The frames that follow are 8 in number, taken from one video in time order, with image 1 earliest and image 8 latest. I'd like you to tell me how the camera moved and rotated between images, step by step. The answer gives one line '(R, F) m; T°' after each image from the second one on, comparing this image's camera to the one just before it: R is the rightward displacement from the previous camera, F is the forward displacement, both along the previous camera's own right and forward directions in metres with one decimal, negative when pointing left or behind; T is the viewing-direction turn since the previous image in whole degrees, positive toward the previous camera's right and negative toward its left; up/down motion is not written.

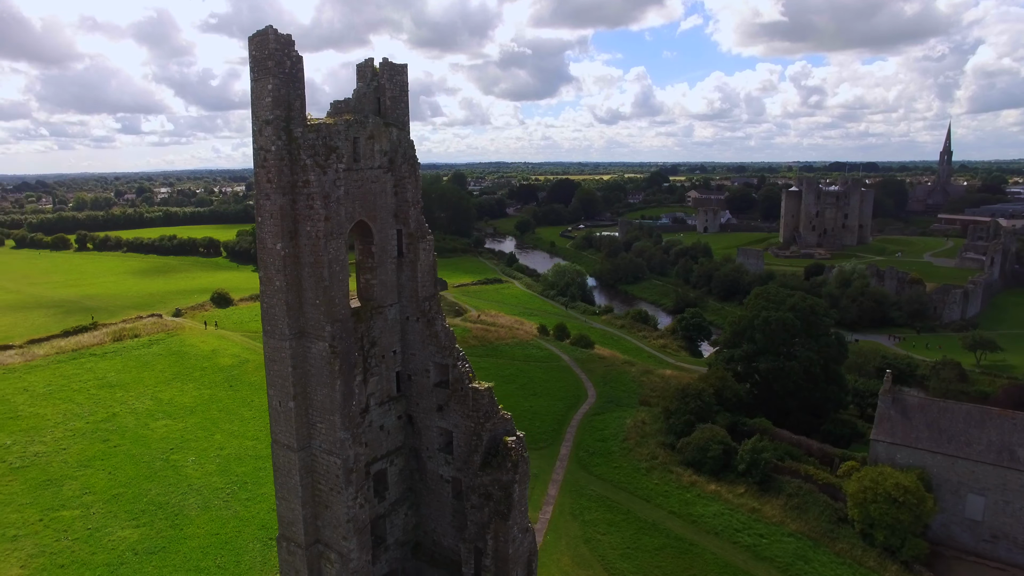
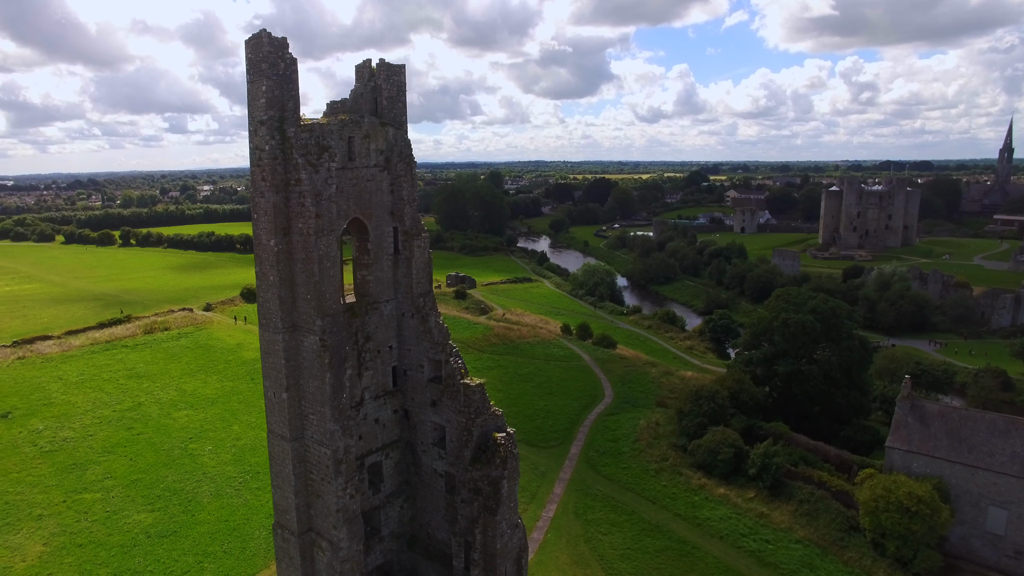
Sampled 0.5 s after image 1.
(+1.3, -0.1) m; -4°
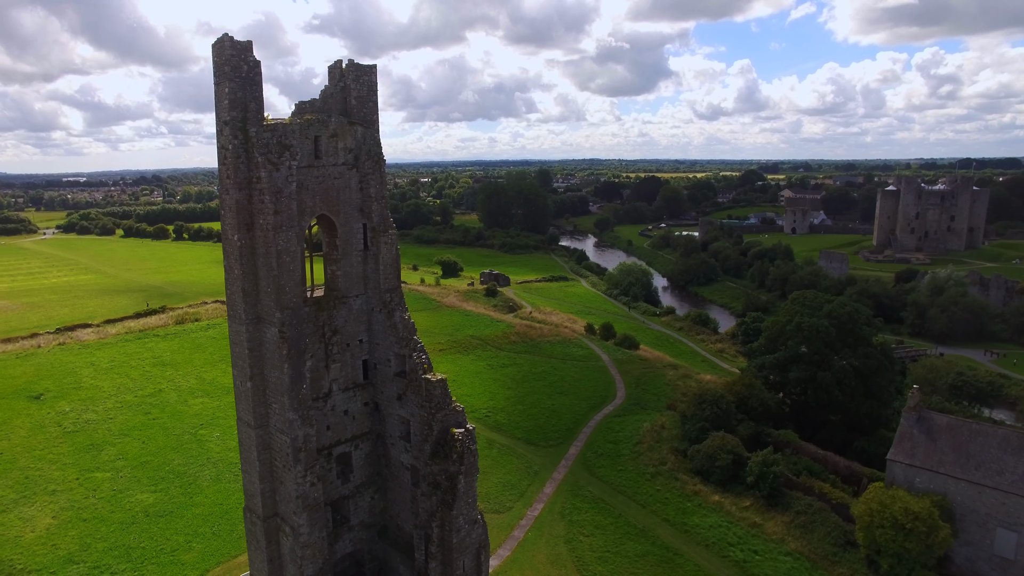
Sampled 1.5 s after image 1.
(+2.6, 0.0) m; -5°
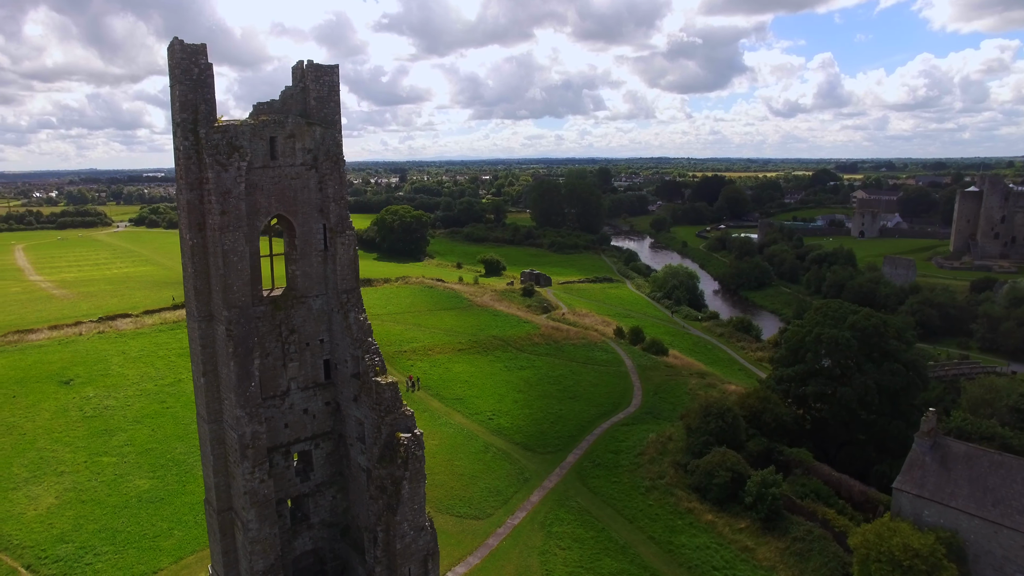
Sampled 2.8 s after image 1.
(+3.2, +0.7) m; -6°
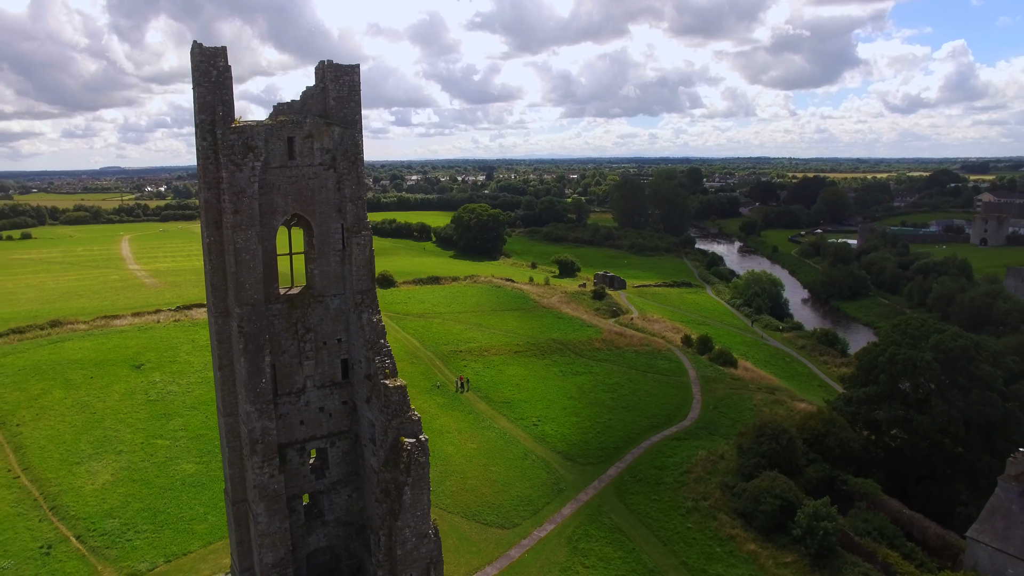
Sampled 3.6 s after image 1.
(+2.1, +0.9) m; -8°
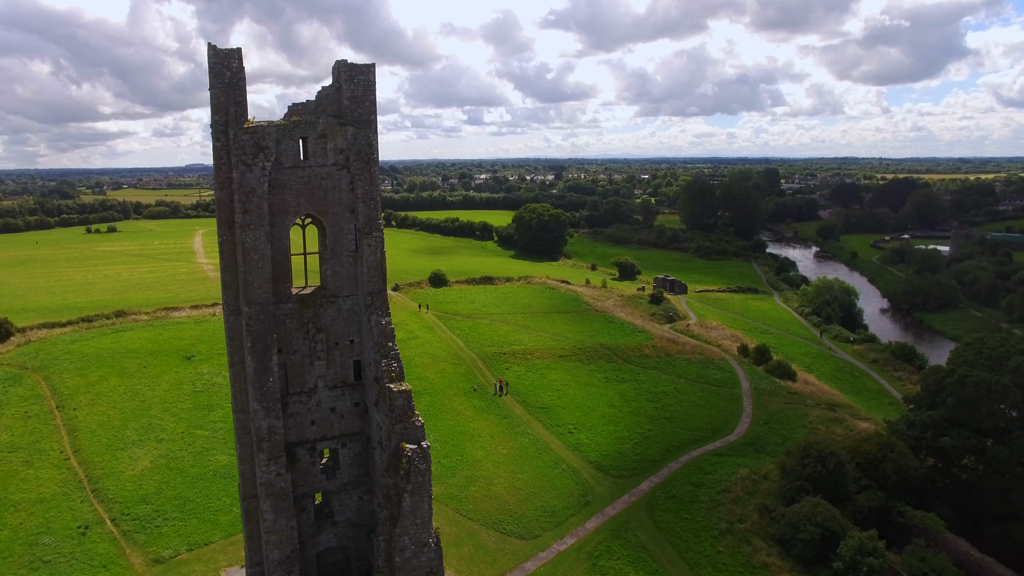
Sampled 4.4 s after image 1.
(+1.7, +0.7) m; -6°
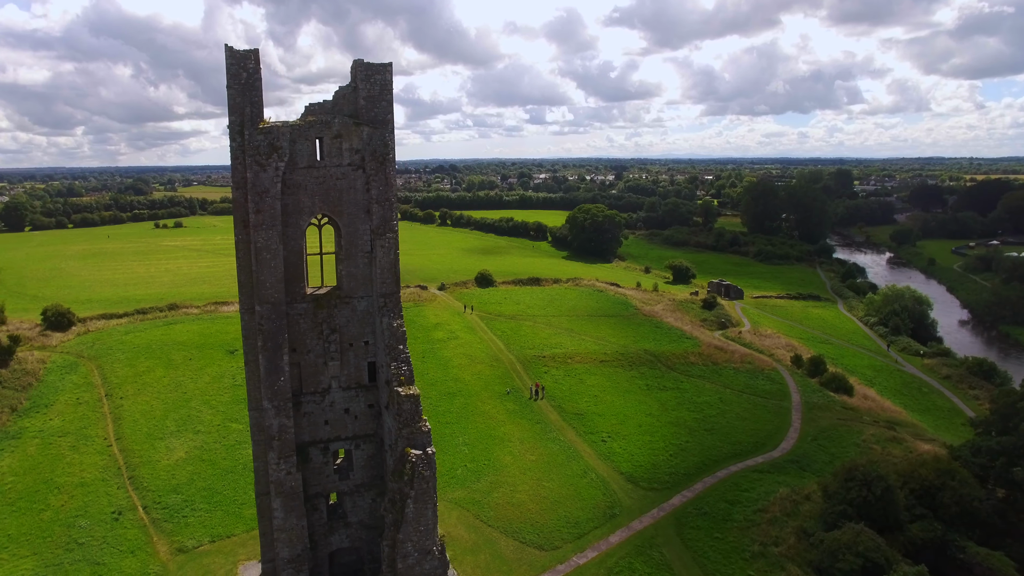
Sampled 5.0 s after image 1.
(+1.3, +0.6) m; -6°
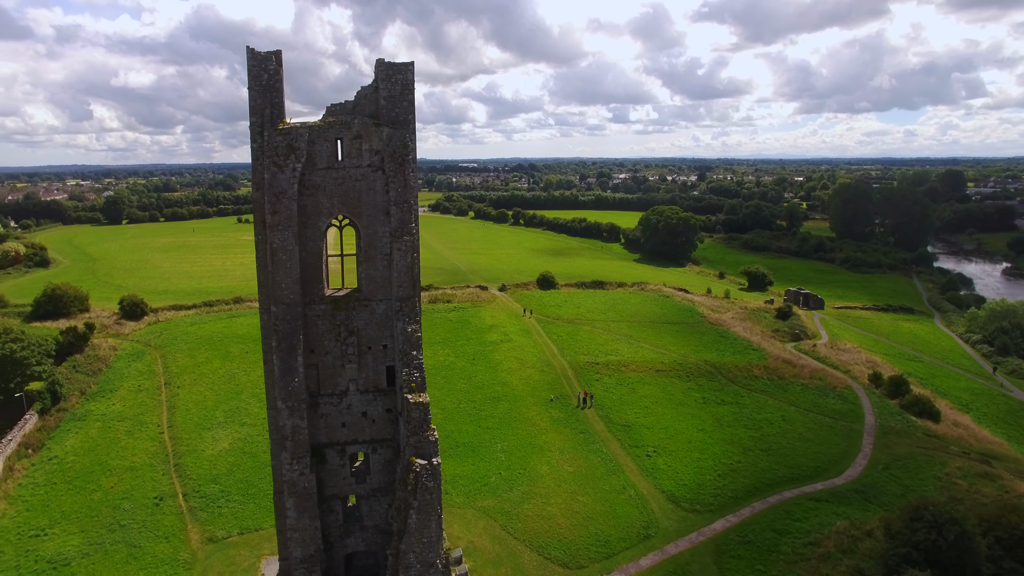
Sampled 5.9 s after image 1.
(+1.7, +0.9) m; -7°
